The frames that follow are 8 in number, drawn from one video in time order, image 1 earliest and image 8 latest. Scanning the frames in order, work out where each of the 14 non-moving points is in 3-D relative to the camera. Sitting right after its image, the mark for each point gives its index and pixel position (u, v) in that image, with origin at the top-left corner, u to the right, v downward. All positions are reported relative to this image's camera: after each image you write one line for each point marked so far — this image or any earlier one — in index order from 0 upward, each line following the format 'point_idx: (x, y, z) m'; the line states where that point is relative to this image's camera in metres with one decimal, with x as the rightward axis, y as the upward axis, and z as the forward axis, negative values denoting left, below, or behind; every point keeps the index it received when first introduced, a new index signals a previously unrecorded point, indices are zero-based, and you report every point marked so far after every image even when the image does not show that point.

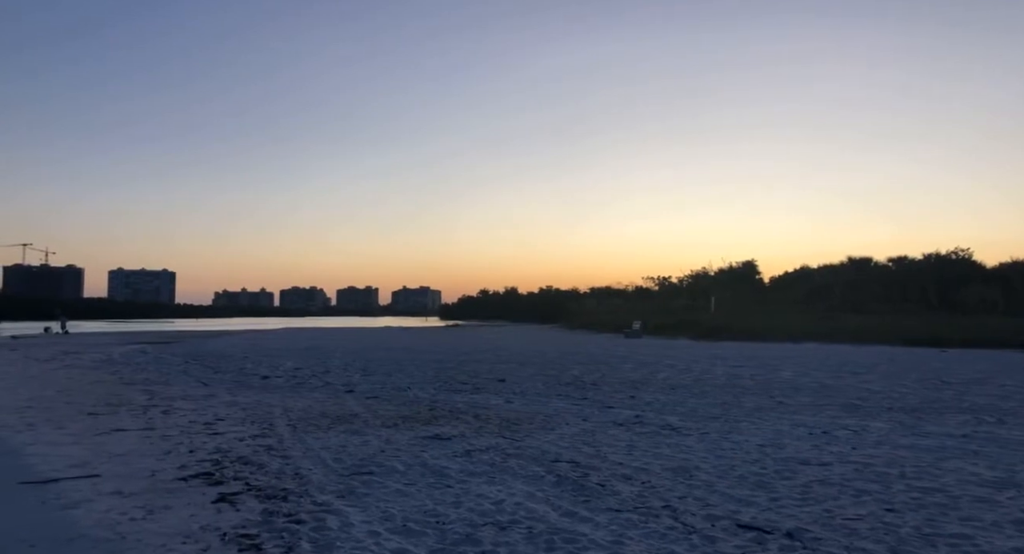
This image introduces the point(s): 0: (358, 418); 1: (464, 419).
0: (-3.0, -2.7, +12.9) m
1: (-0.9, -2.6, +12.1) m
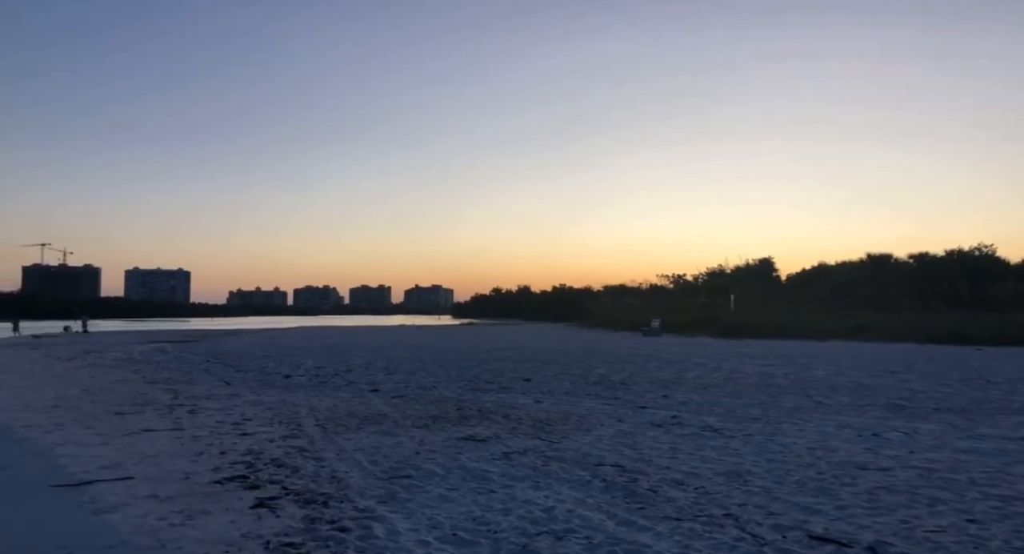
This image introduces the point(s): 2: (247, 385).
0: (-2.4, -2.7, +12.7) m
1: (-0.3, -2.5, +11.9) m
2: (-7.7, -3.1, +19.4) m
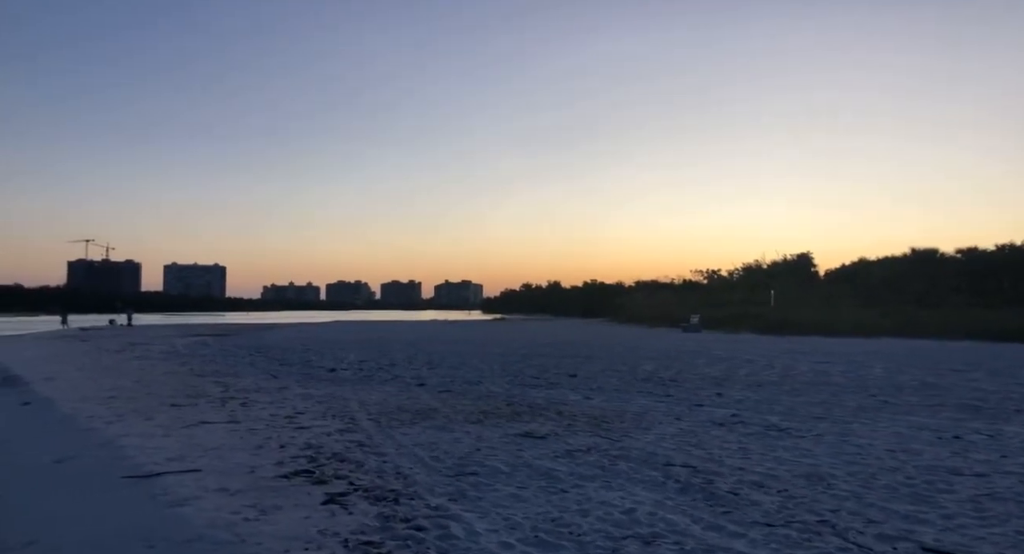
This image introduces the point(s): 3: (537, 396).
0: (-1.4, -2.6, +12.7) m
1: (+0.7, -2.4, +11.7) m
2: (-6.4, -3.0, +19.5) m
3: (+0.5, -2.6, +14.4) m
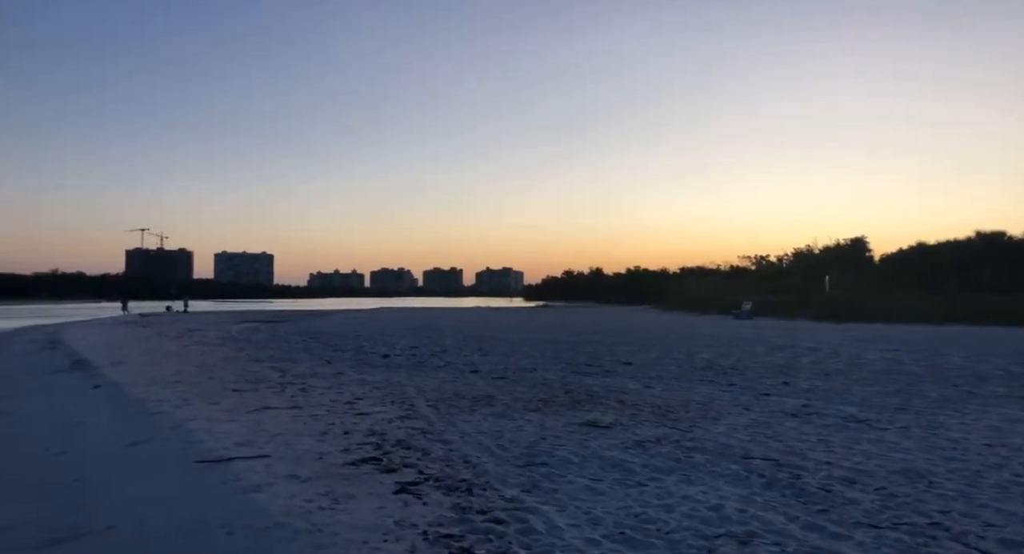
0: (-0.3, -2.3, +12.5) m
1: (+1.7, -2.2, +11.5) m
2: (-4.8, -2.6, +19.7) m
3: (+1.8, -2.3, +14.2) m
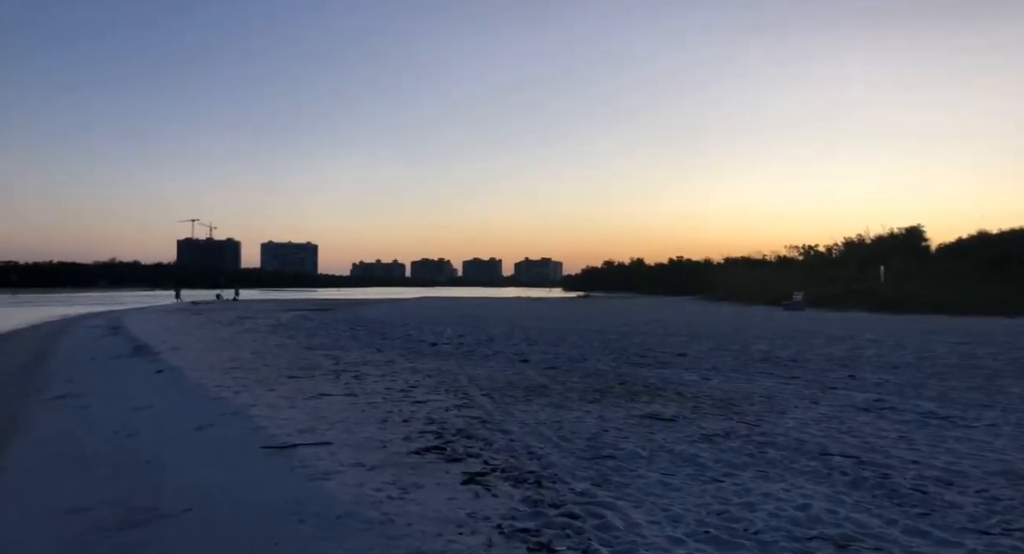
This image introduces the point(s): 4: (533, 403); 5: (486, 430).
0: (+0.7, -2.1, +12.4) m
1: (+2.6, -2.0, +11.2) m
2: (-3.4, -2.2, +19.8) m
3: (+2.9, -2.0, +13.9) m
4: (+0.3, -2.0, +10.7) m
5: (-0.3, -2.0, +8.5) m
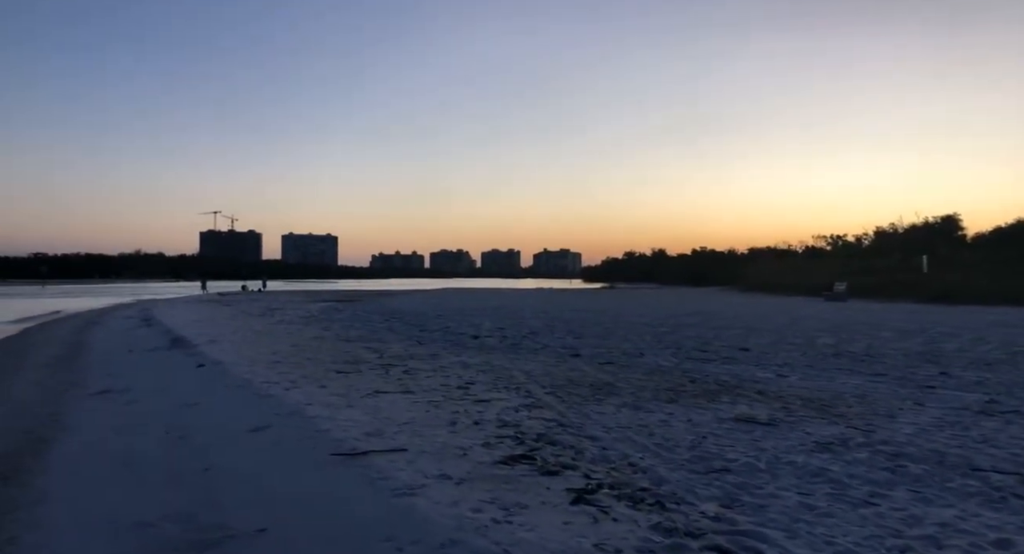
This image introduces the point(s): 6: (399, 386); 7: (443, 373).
0: (+1.8, -1.9, +11.6) m
1: (+3.7, -1.8, +10.3) m
2: (-2.0, -2.0, +19.2) m
3: (+4.0, -1.9, +13.0) m
4: (+1.4, -1.9, +10.0) m
5: (+0.7, -1.8, +7.7) m
6: (-2.0, -1.9, +11.7) m
7: (-1.4, -2.0, +13.6) m
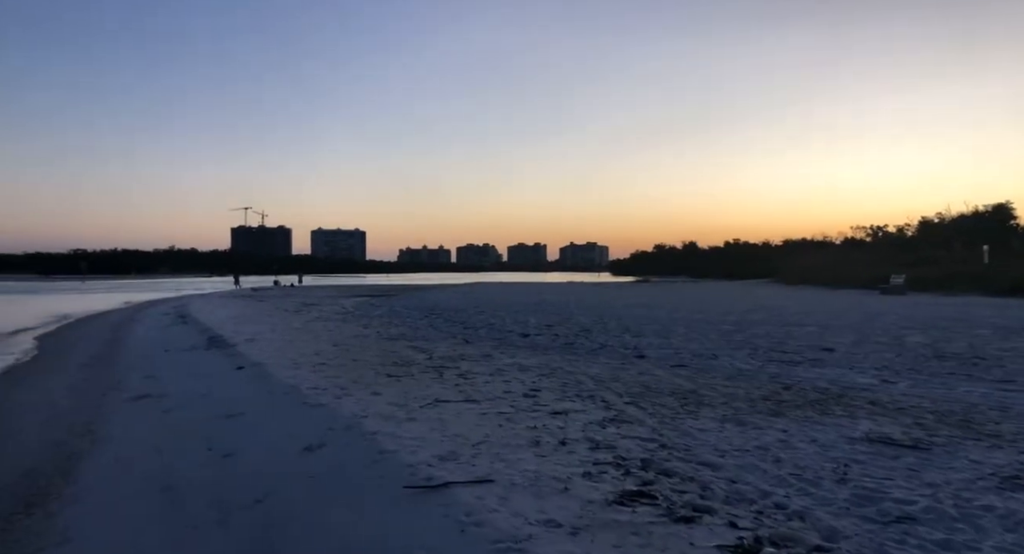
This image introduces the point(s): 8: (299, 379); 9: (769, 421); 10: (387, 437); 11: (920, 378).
0: (+3.0, -1.8, +10.3) m
1: (+4.8, -1.8, +9.0) m
2: (-0.6, -1.8, +18.0) m
3: (+5.2, -1.7, +11.6) m
4: (+2.5, -1.8, +8.7) m
5: (+1.6, -1.8, +6.5) m
6: (-0.9, -1.8, +10.5) m
7: (-0.2, -1.9, +12.4) m
8: (-3.8, -1.8, +11.7) m
9: (+3.2, -1.8, +8.5) m
10: (-1.4, -1.8, +7.6) m
11: (+6.8, -1.7, +11.1) m
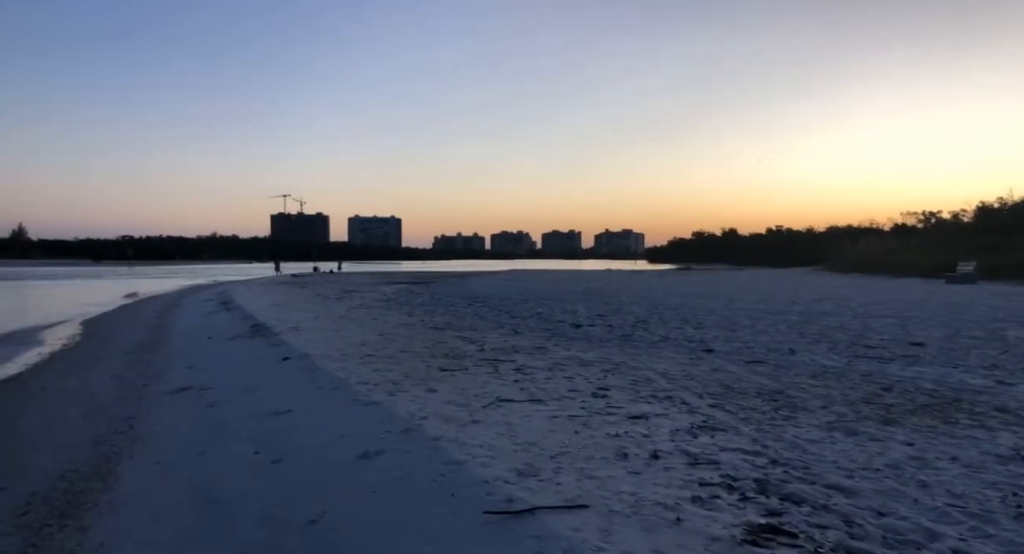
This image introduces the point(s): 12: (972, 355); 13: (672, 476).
0: (+3.9, -1.7, +9.2) m
1: (+5.7, -1.6, +7.8) m
2: (+0.8, -1.5, +17.1) m
3: (+6.2, -1.6, +10.4) m
4: (+3.3, -1.7, +7.6) m
5: (+2.4, -1.7, +5.4) m
6: (+0.1, -1.7, +9.6) m
7: (+0.9, -1.6, +11.5) m
8: (-2.7, -1.6, +11.0) m
9: (+4.1, -1.7, +7.4) m
10: (-0.6, -1.7, +6.7) m
11: (+7.7, -1.5, +9.8) m
12: (+8.2, -1.4, +12.0) m
13: (+1.4, -1.7, +5.7) m
